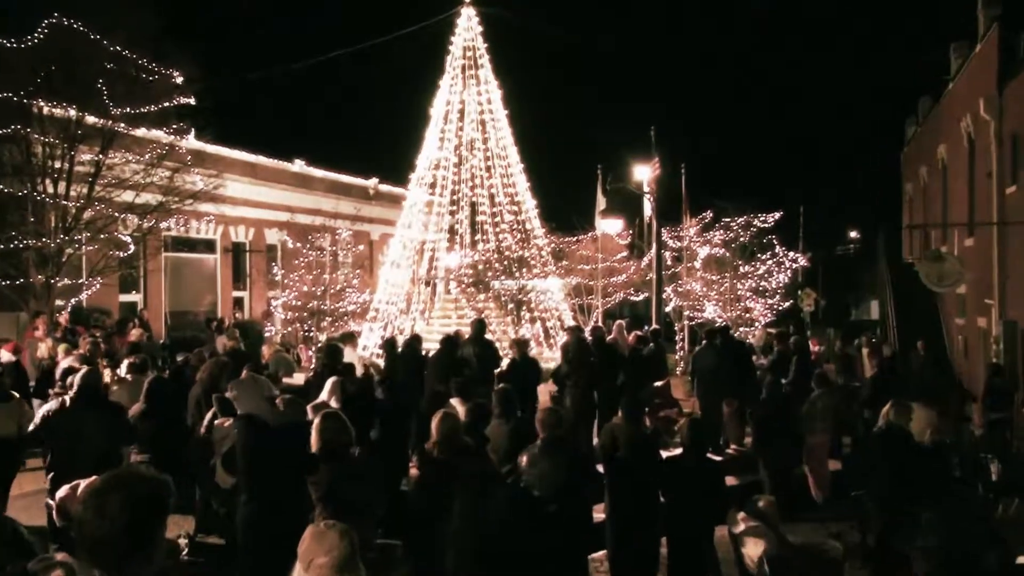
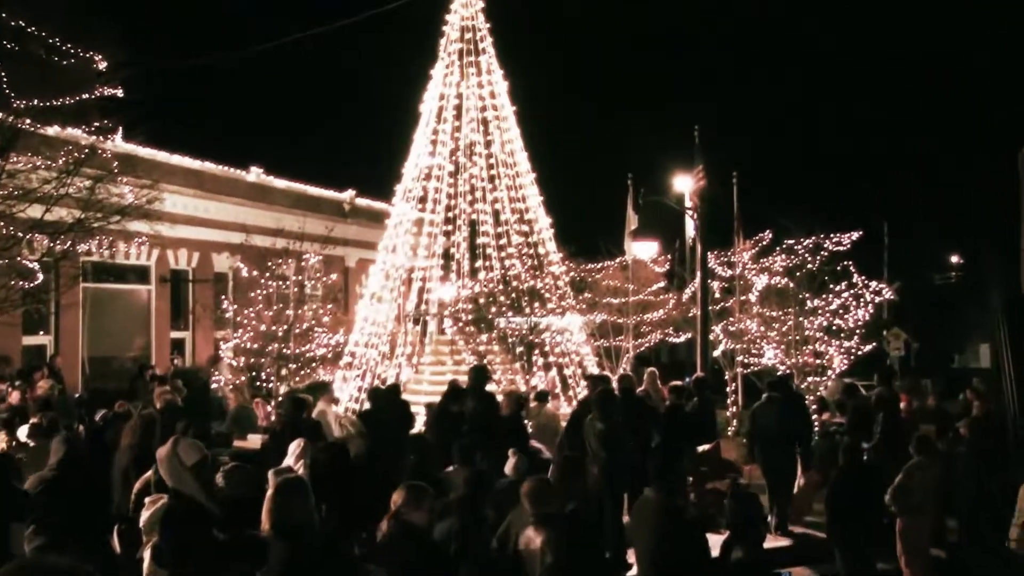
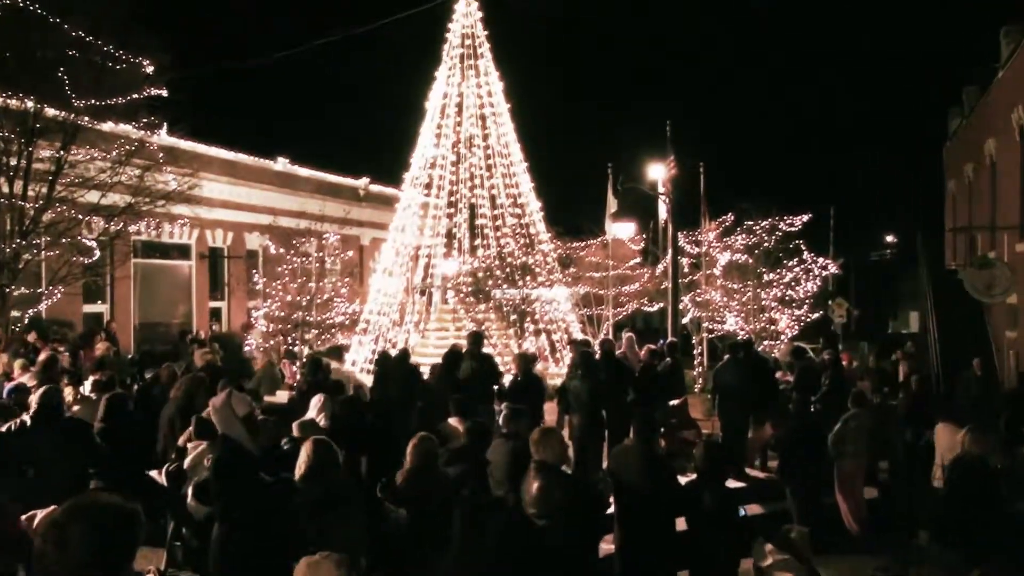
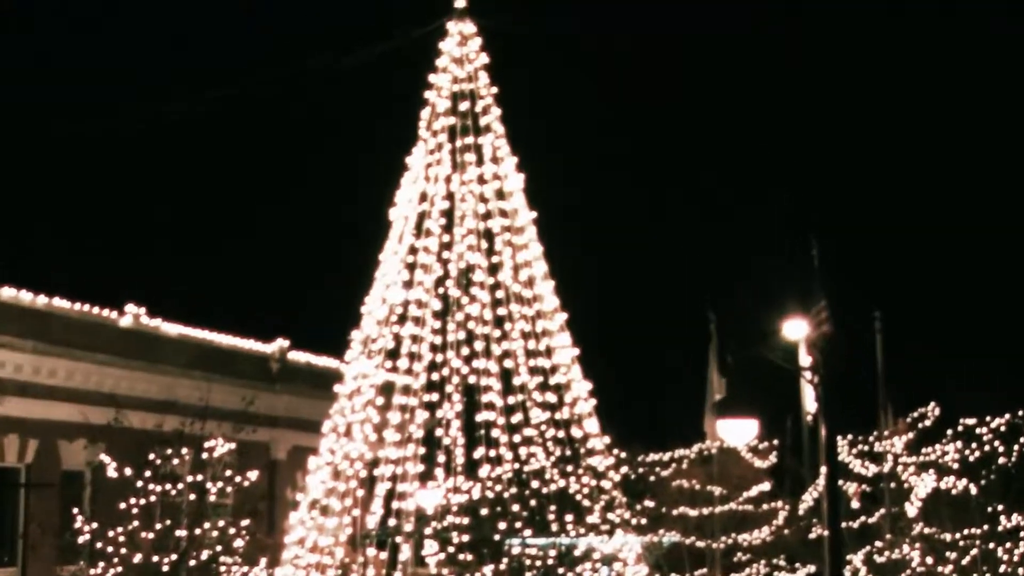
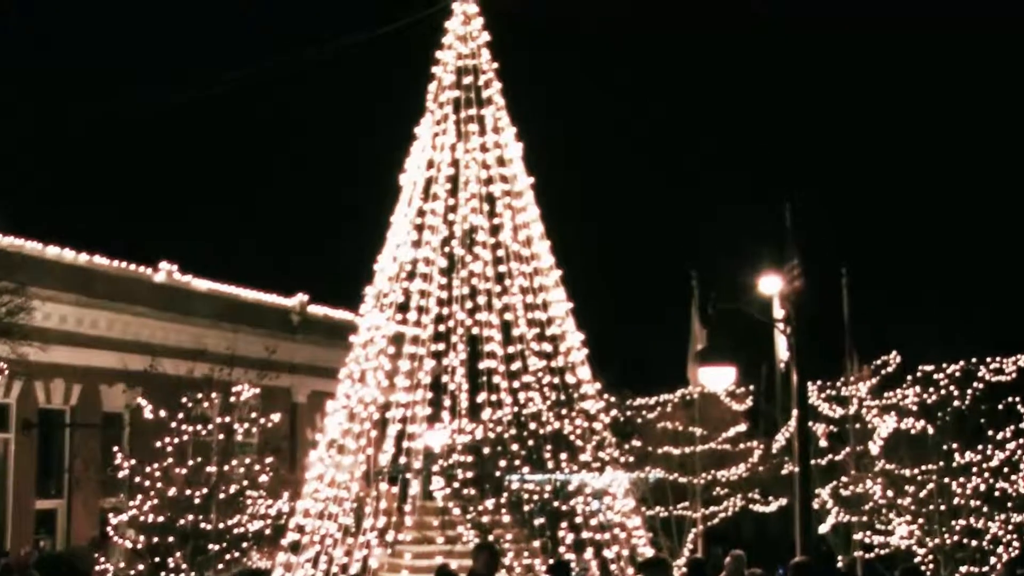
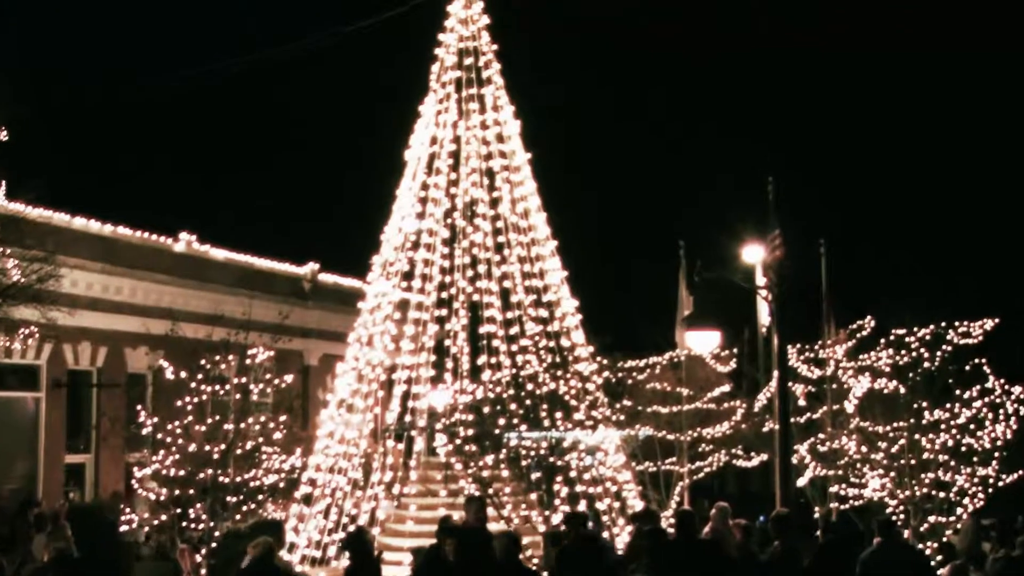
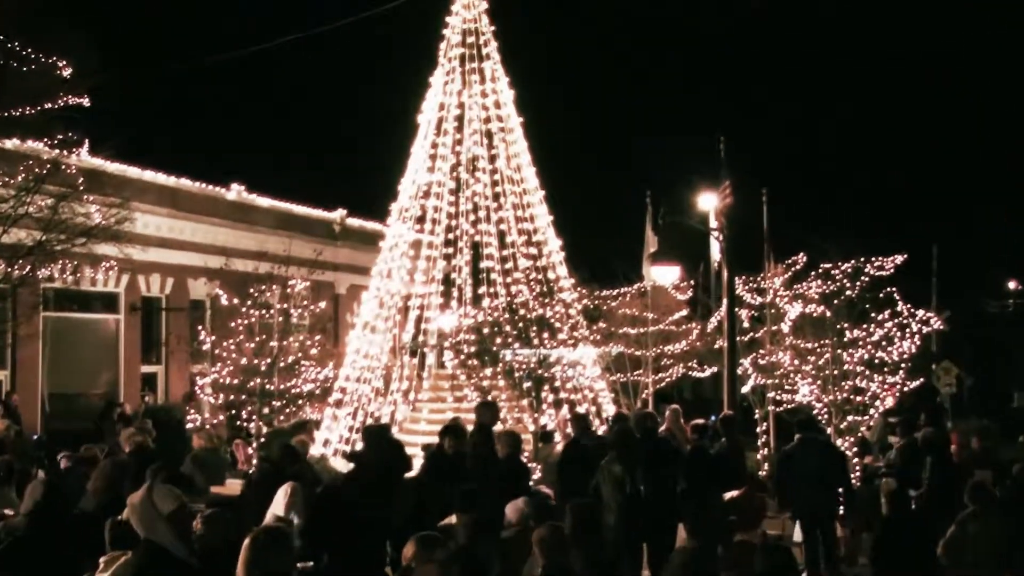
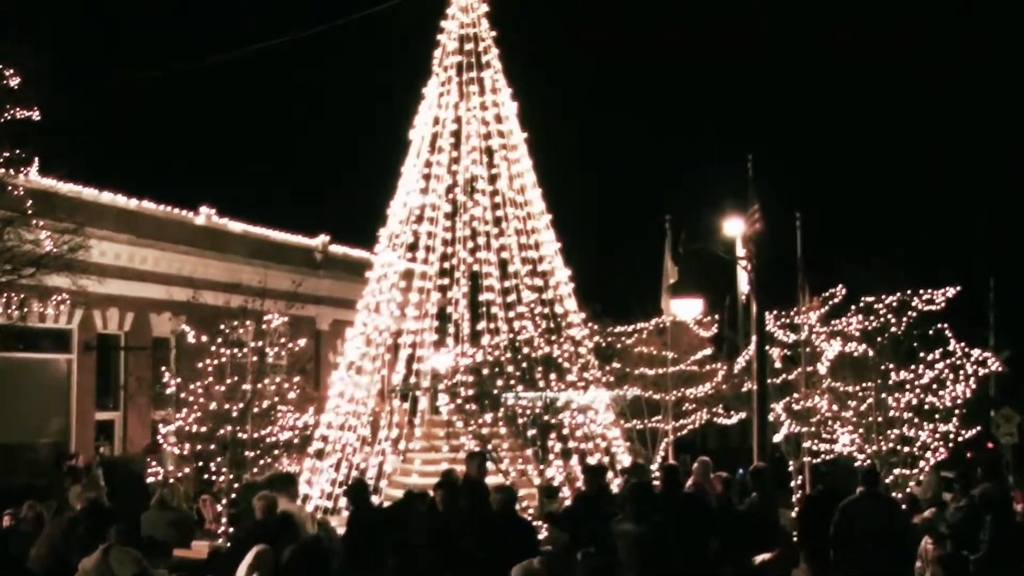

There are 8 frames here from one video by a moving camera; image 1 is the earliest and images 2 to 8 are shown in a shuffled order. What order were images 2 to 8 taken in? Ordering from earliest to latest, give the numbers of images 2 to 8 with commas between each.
3, 2, 7, 8, 6, 5, 4
